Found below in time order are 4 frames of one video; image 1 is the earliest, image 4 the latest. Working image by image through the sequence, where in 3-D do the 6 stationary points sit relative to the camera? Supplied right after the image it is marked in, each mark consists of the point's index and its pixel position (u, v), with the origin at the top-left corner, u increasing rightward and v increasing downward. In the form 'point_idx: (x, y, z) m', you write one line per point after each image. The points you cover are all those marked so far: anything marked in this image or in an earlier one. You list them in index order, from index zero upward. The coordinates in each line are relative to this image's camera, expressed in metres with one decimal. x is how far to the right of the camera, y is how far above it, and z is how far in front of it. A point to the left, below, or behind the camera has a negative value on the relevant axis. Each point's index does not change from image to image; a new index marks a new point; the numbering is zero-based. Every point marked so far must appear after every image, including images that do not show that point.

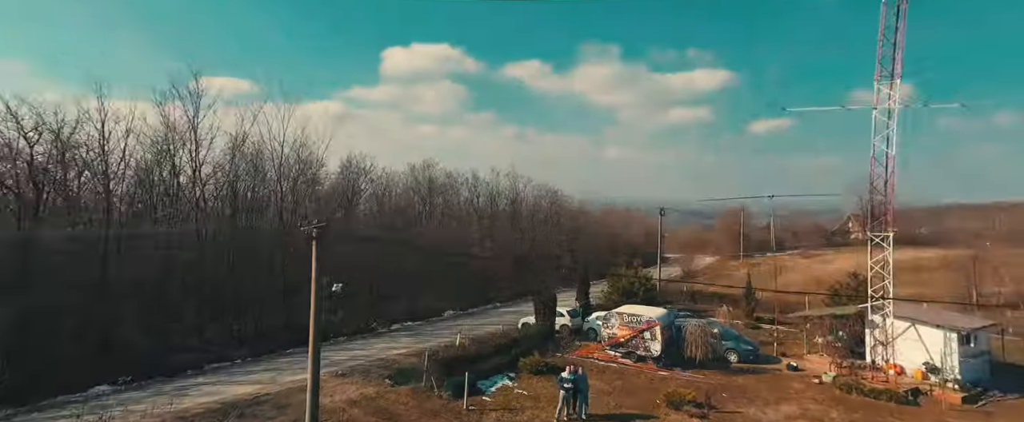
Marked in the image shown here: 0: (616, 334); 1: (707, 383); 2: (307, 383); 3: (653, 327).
0: (+2.1, -2.5, +12.2) m
1: (+3.4, -2.9, +10.5) m
2: (-2.9, -2.5, +9.9) m
3: (+2.7, -2.3, +11.6) m
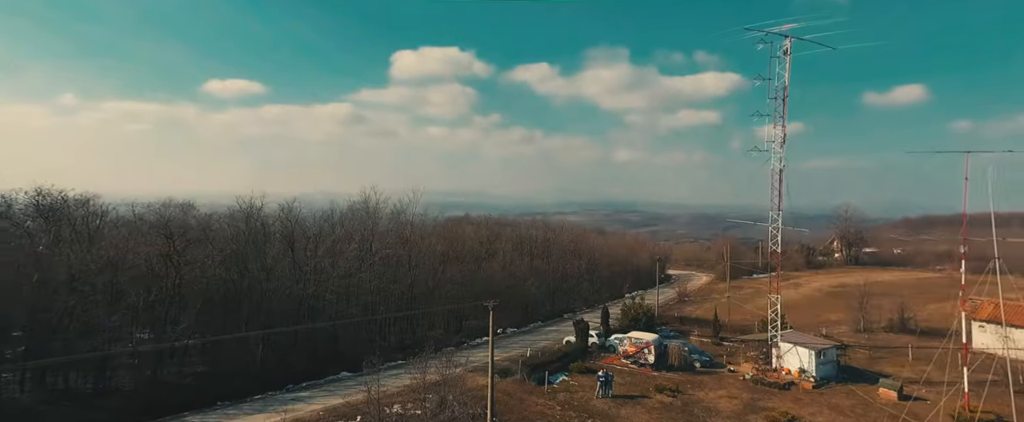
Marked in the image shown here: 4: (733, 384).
0: (+3.8, -4.6, +20.2) m
1: (+5.1, -5.1, +18.4) m
2: (-1.2, -4.6, +17.9) m
3: (+4.4, -4.4, +19.6) m
4: (+6.5, -5.1, +17.7) m
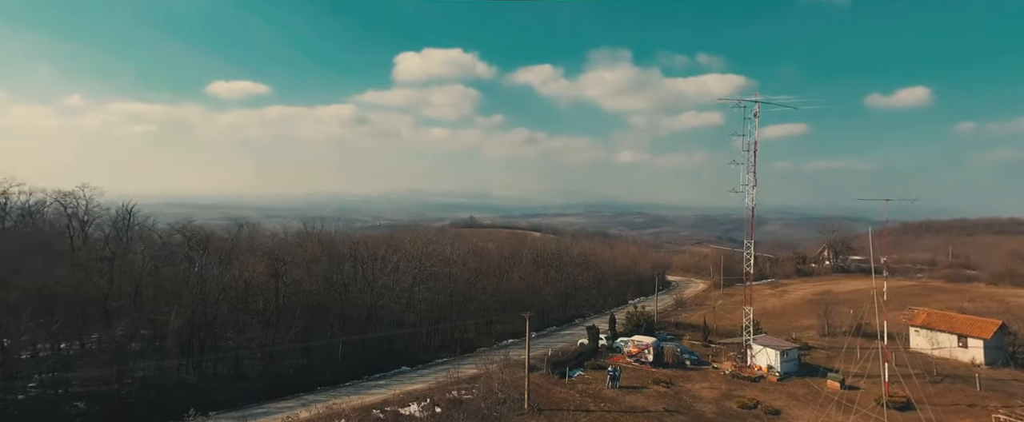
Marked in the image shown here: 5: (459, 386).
0: (+4.9, -5.7, +24.8) m
1: (+6.1, -6.2, +23.0) m
2: (-0.2, -5.7, +22.6) m
3: (+5.5, -5.5, +24.2) m
4: (+7.5, -6.2, +22.3) m
5: (-1.6, -5.6, +18.9) m
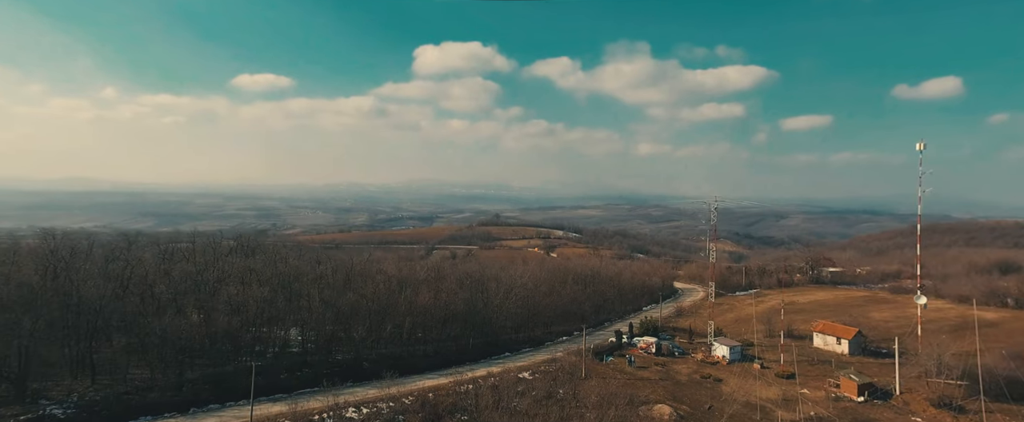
0: (+8.7, -9.0, +40.5) m
1: (+9.9, -9.5, +38.7) m
2: (+3.5, -9.0, +38.4) m
3: (+9.3, -8.8, +39.9) m
4: (+11.2, -9.5, +38.0) m
5: (+2.1, -8.9, +34.8) m
